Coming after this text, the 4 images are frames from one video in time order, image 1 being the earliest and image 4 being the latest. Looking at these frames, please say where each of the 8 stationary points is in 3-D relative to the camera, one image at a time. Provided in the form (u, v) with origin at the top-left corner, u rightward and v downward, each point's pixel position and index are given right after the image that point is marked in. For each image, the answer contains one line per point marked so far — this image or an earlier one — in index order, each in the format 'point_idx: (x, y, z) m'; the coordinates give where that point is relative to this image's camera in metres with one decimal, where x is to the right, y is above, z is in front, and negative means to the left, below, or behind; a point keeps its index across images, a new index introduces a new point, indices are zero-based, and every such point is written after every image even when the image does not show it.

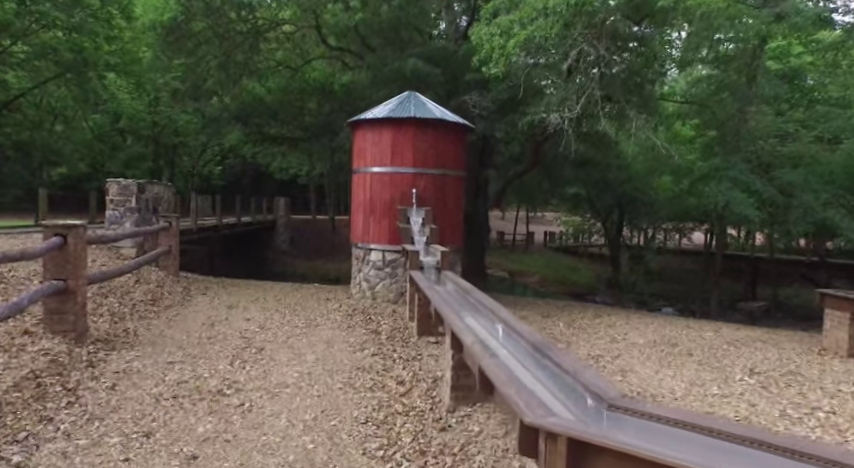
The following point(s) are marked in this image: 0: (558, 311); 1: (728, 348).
0: (+2.2, -1.3, +9.7) m
1: (+3.8, -1.4, +7.3) m
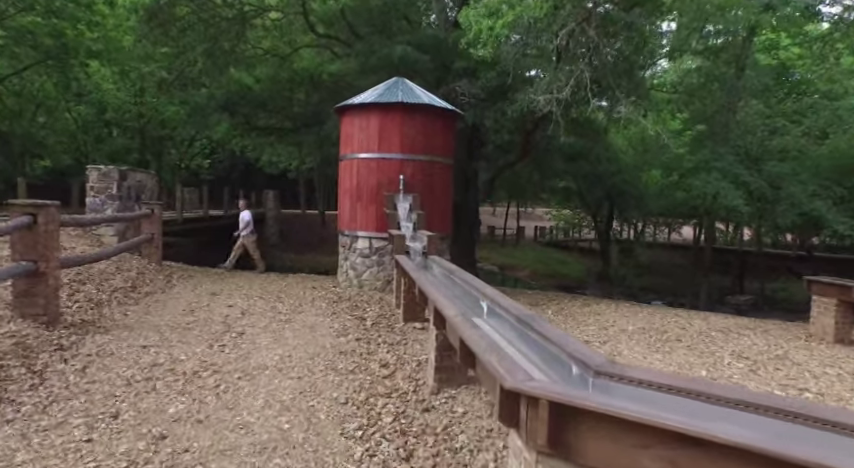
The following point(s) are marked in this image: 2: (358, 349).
0: (+2.0, -1.1, +9.6) m
1: (+3.7, -1.3, +7.3) m
2: (-0.6, -1.0, +5.1) m
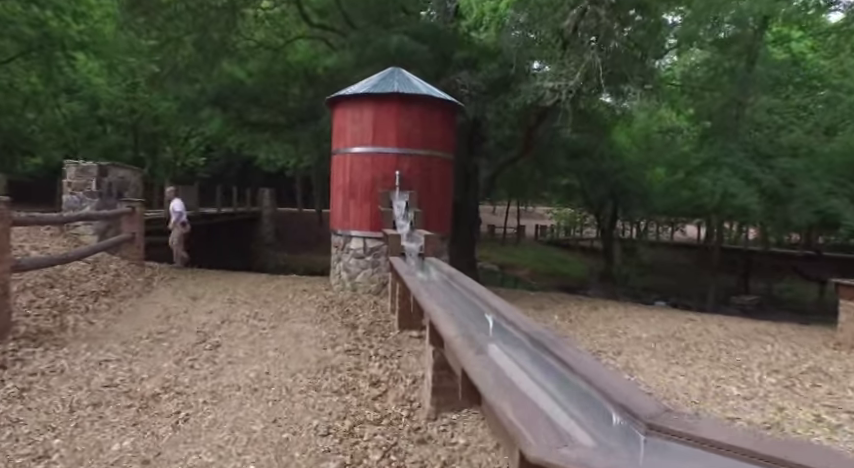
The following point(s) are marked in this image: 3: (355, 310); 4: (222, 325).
0: (+2.0, -1.1, +9.1) m
1: (+3.6, -1.3, +6.7) m
2: (-0.6, -1.0, +4.6) m
3: (-0.9, -0.9, +6.8) m
4: (-2.0, -0.9, +5.6) m
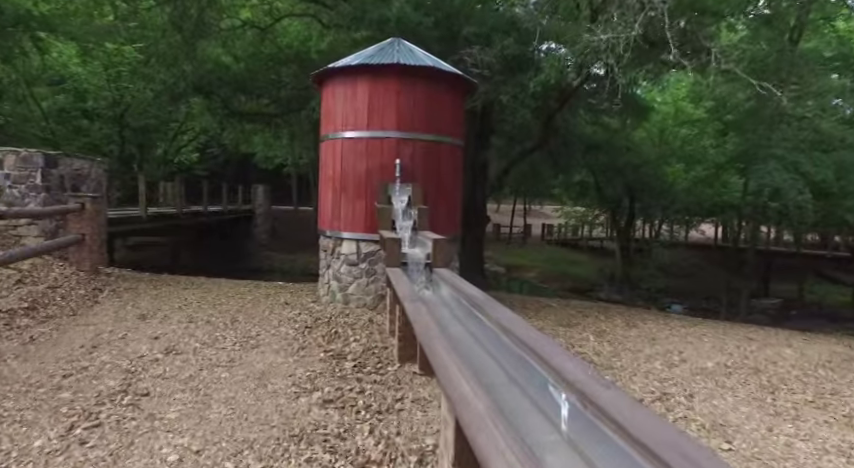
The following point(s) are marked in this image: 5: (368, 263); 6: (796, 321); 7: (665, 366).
0: (+2.1, -1.1, +7.6) m
1: (+3.7, -1.3, +5.3) m
2: (-0.6, -1.1, +3.2) m
3: (-0.8, -0.9, +5.4) m
4: (-2.0, -0.9, +4.2) m
5: (-0.7, -0.3, +6.7) m
6: (+10.1, -2.4, +15.6) m
7: (+2.1, -1.2, +5.2) m
